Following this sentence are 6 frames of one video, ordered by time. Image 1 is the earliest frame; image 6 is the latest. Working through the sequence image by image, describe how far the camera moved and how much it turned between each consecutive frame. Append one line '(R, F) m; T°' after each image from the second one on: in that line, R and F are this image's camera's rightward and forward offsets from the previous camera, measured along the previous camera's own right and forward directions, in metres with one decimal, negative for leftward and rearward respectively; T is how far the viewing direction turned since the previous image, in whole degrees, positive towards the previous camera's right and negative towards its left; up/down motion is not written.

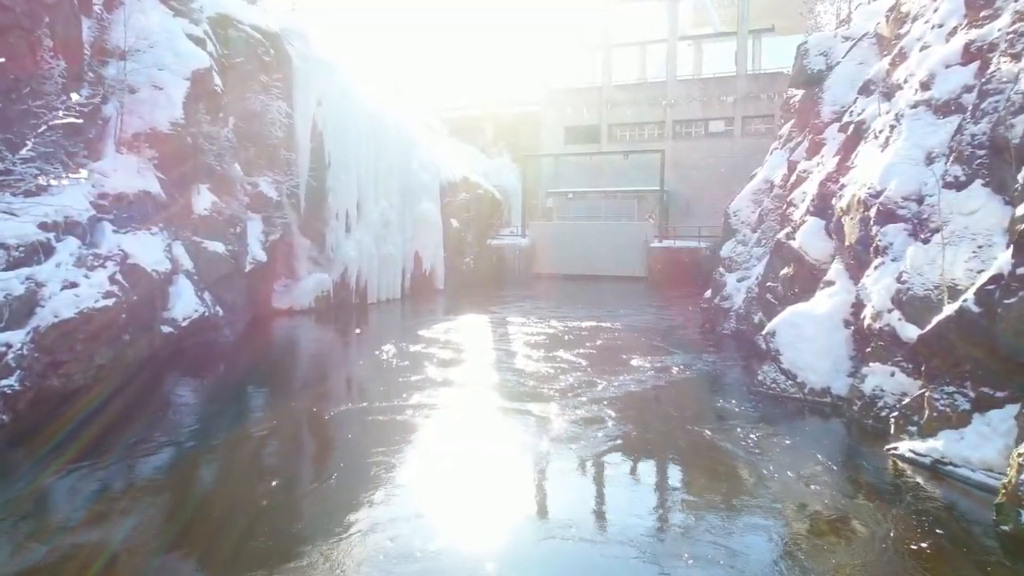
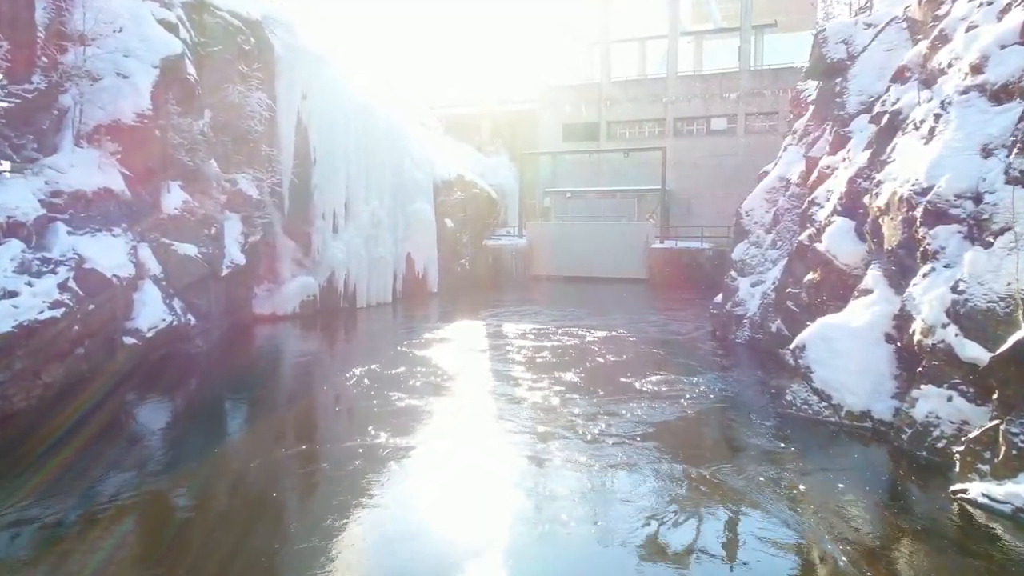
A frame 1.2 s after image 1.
(0.0, +0.9) m; 0°
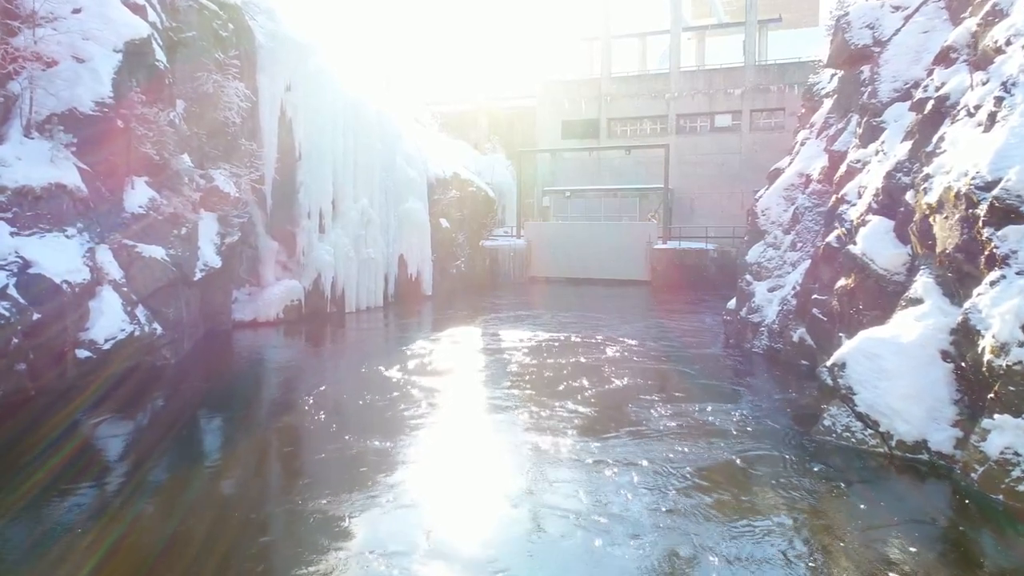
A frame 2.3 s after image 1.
(0.0, +1.0) m; 0°
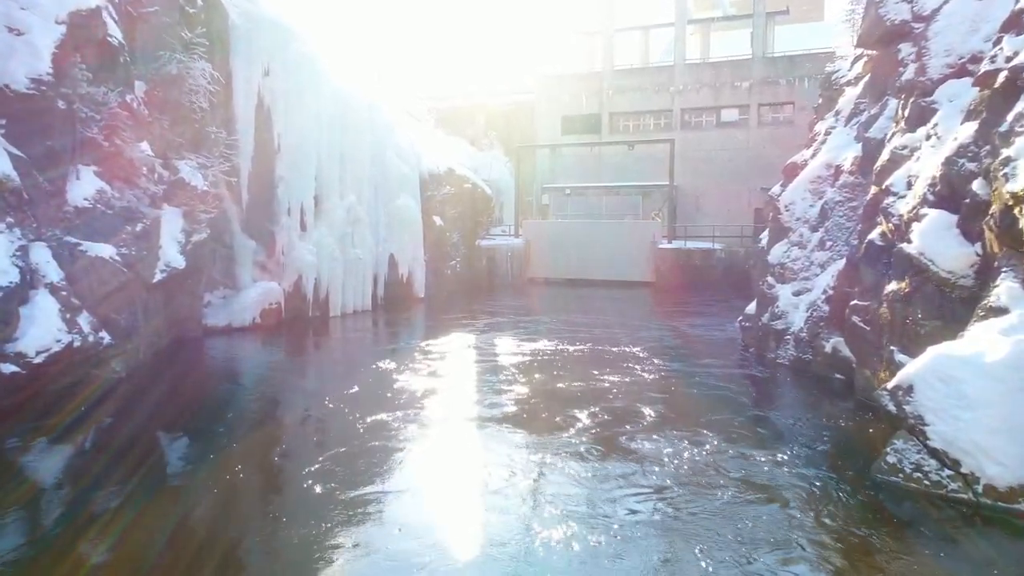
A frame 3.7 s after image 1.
(0.0, +1.2) m; 0°
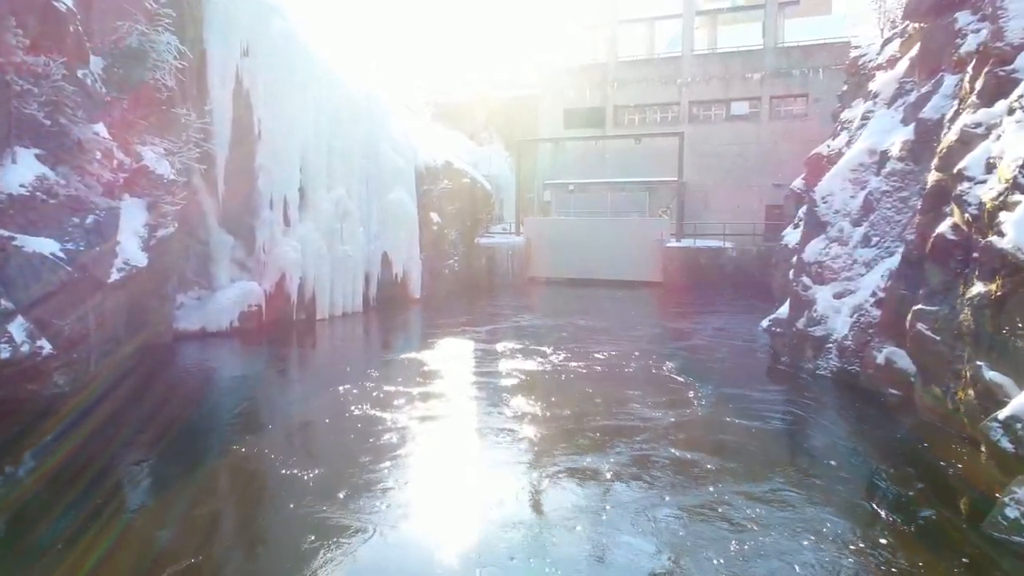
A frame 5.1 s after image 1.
(-0.1, +1.2) m; 0°
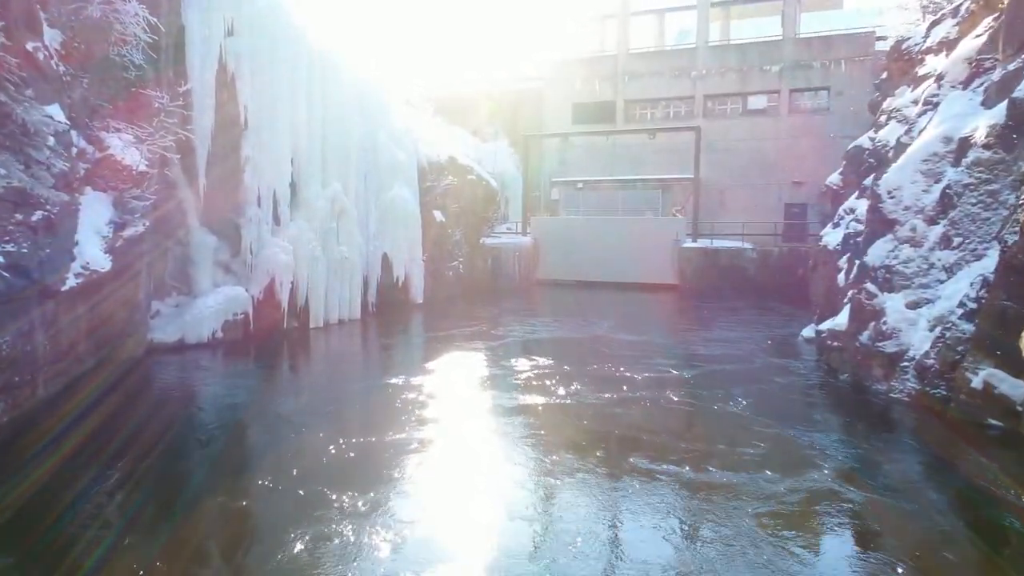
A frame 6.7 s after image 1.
(-0.2, +1.3) m; 0°
